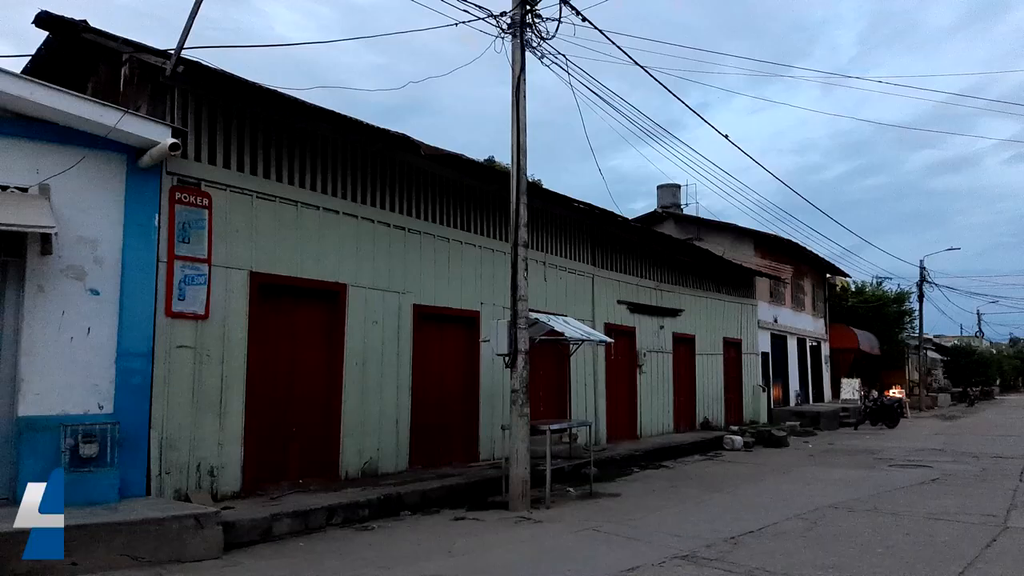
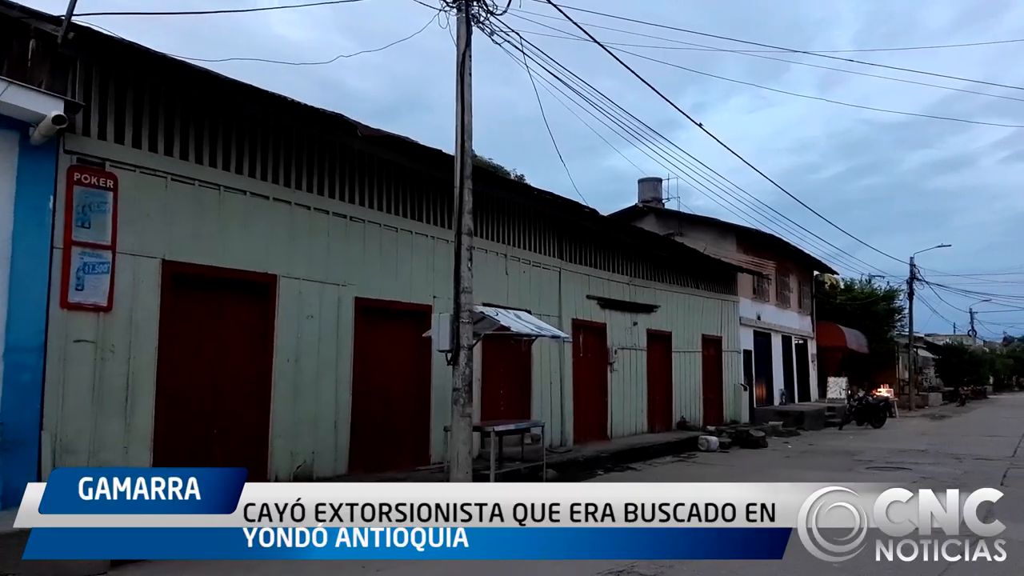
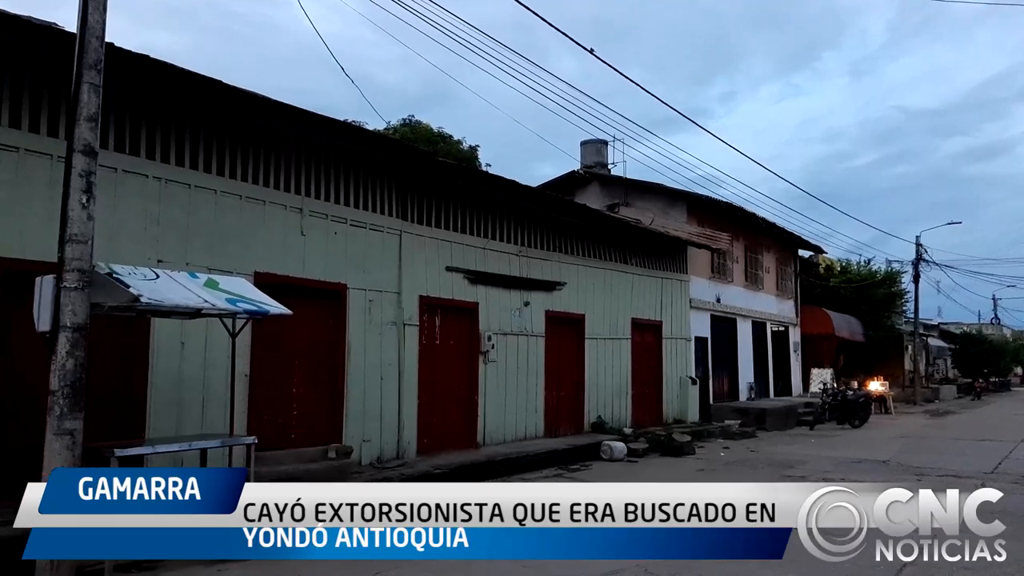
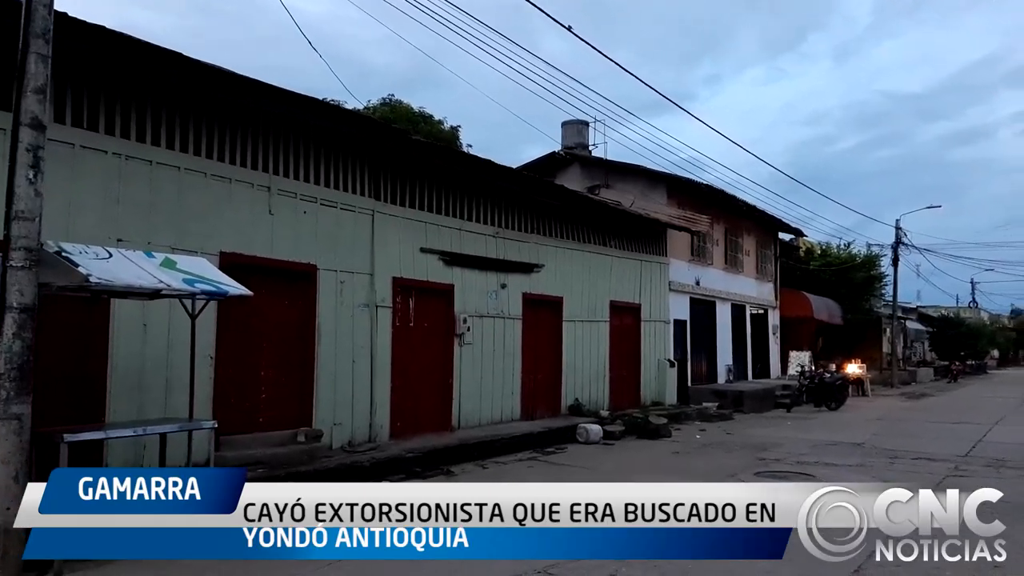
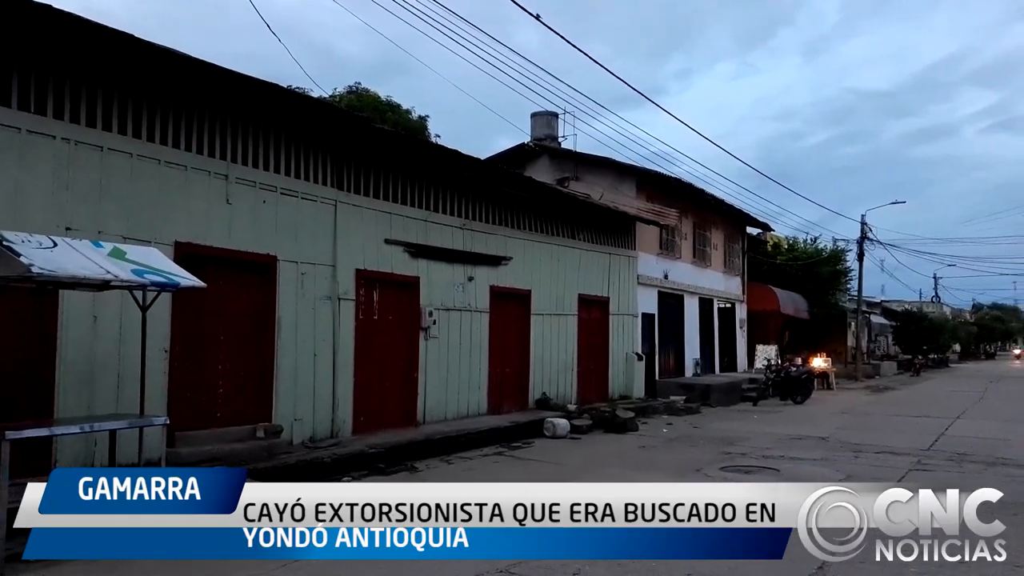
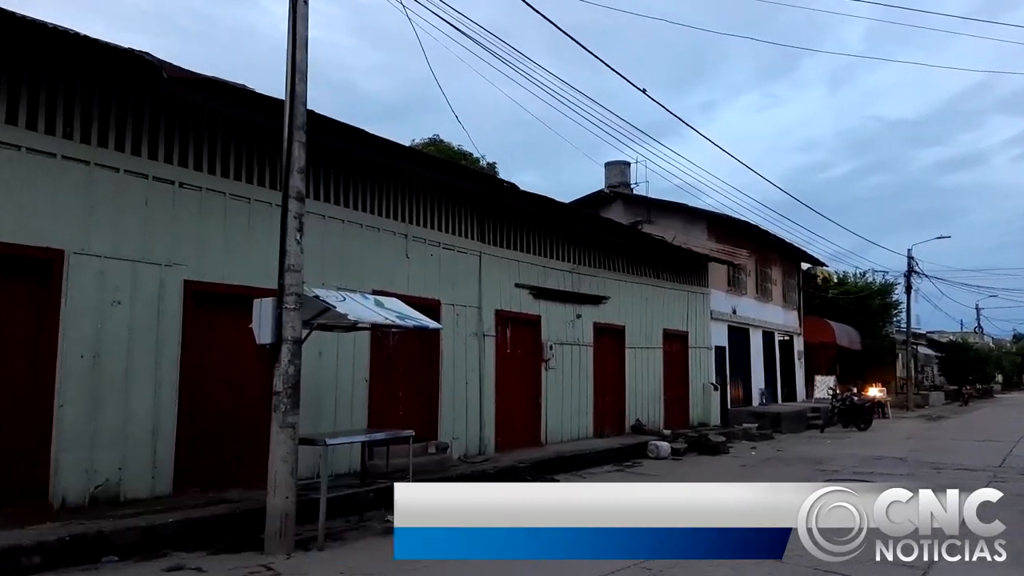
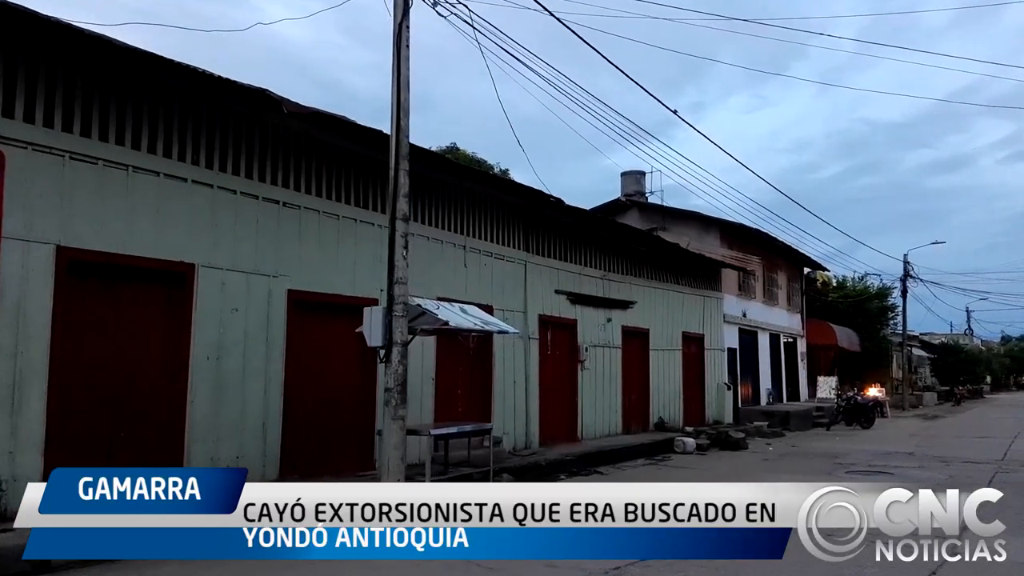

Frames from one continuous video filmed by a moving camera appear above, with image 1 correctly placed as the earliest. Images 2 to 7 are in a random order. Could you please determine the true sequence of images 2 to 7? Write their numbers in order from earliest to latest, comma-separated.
2, 7, 6, 3, 4, 5
